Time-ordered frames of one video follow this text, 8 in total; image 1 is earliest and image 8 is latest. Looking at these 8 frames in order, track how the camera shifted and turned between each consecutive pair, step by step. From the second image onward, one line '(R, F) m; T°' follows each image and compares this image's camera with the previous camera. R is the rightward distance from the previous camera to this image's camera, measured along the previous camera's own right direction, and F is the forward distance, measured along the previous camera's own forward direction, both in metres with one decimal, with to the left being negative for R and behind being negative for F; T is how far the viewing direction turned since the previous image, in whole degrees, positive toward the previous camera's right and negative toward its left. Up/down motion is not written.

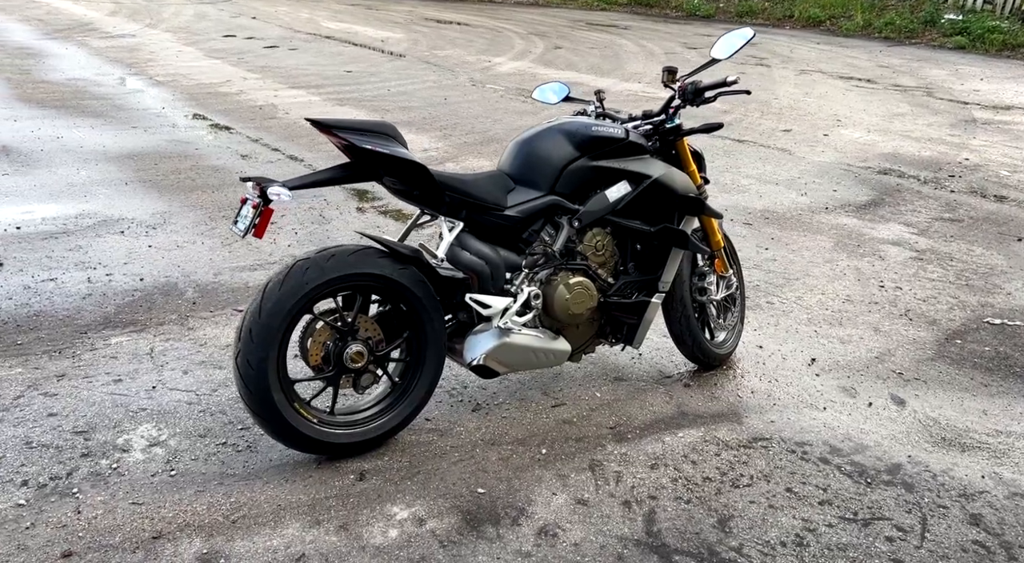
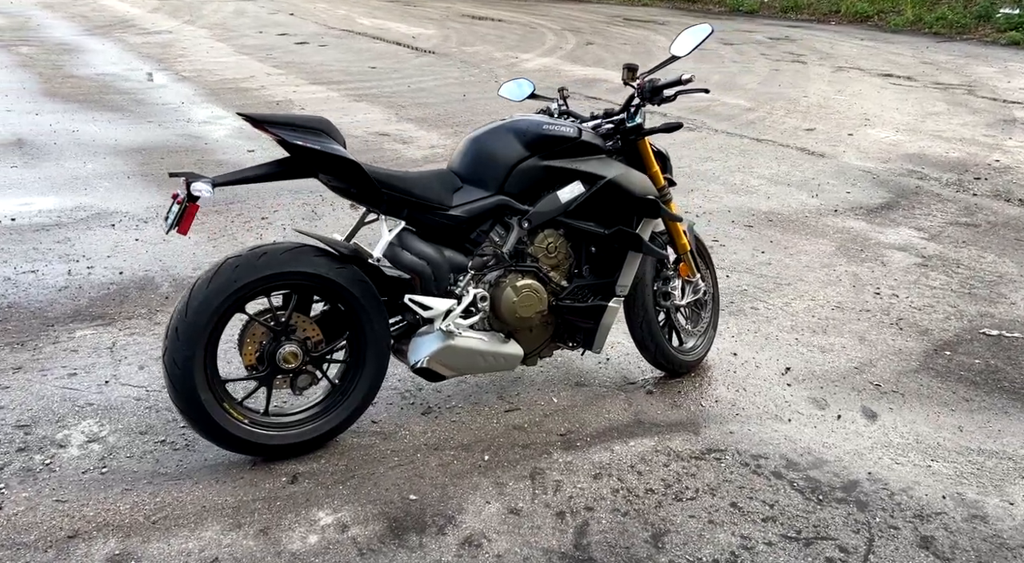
(+0.6, +0.2) m; -4°
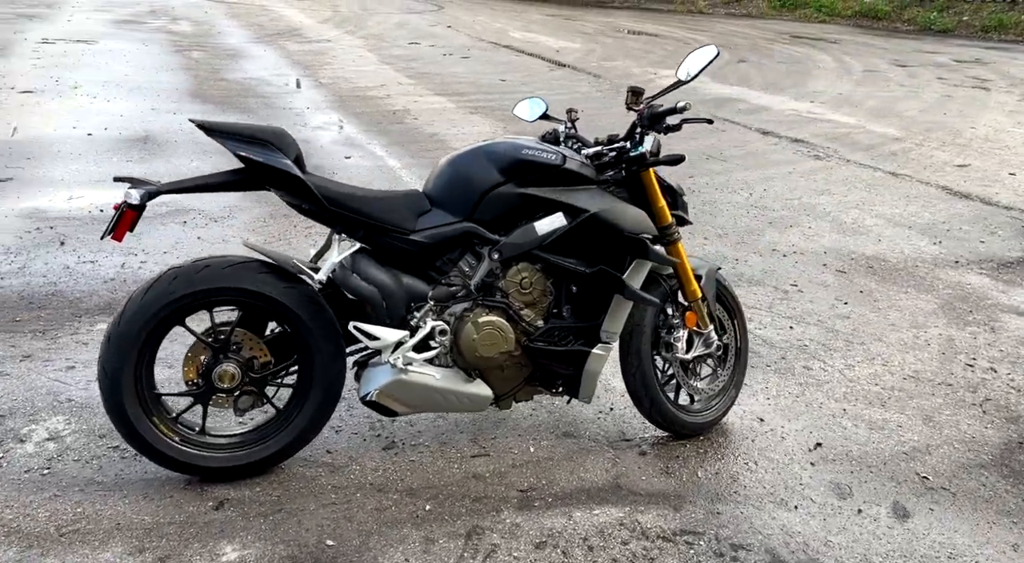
(+1.1, +0.6) m; -13°
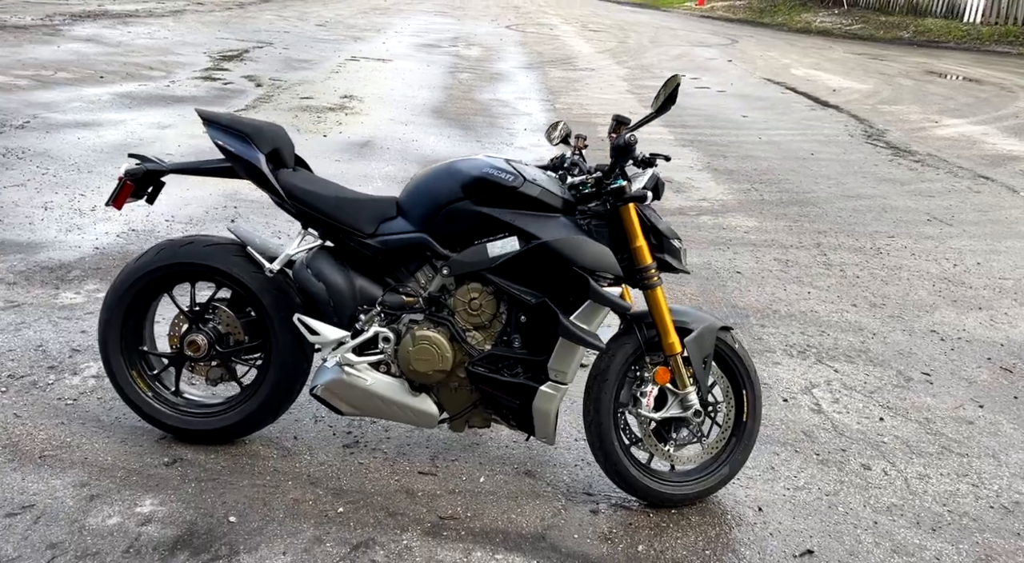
(+2.0, +0.6) m; -24°
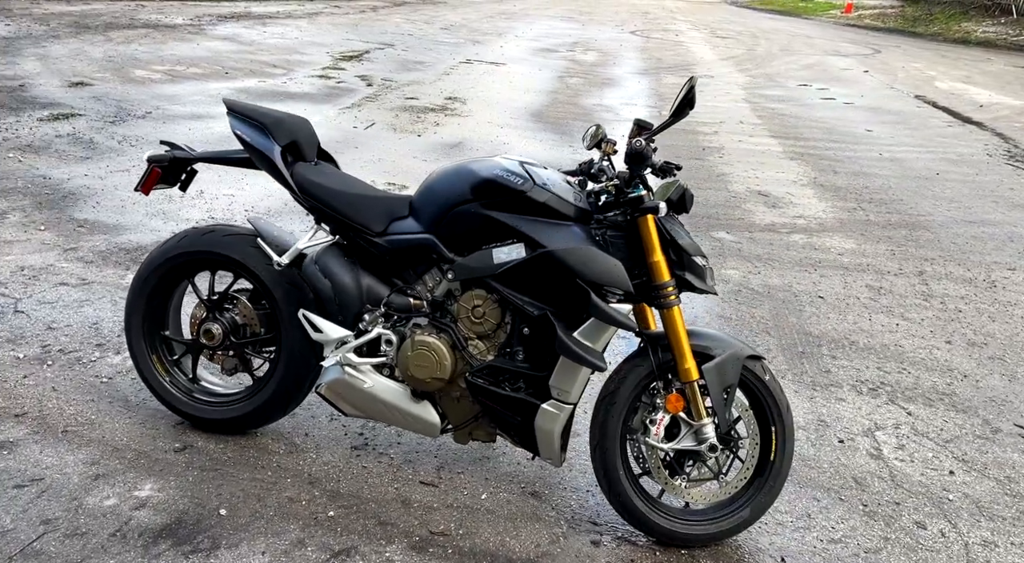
(+0.7, +0.3) m; -10°
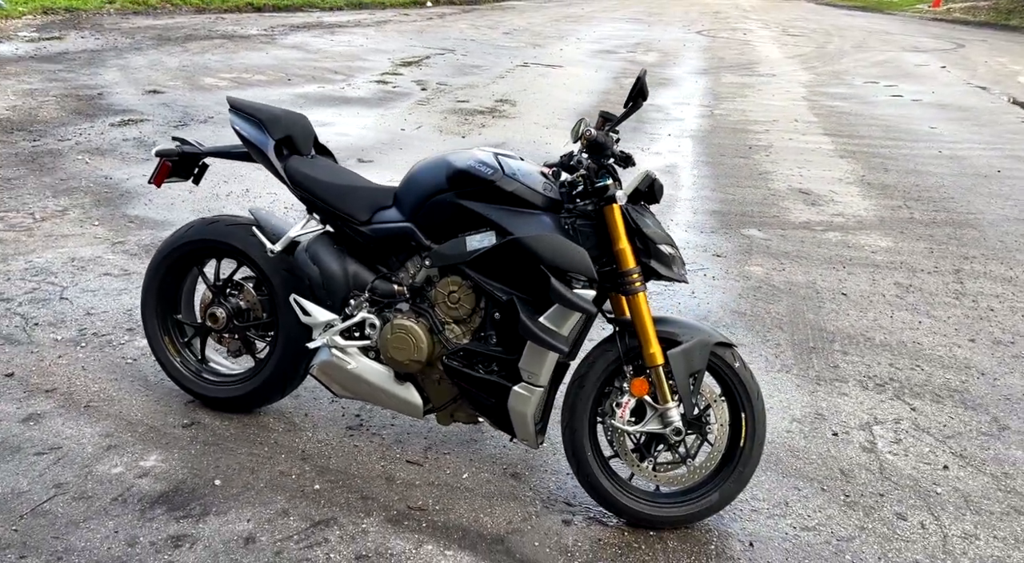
(+0.6, -0.1) m; -7°
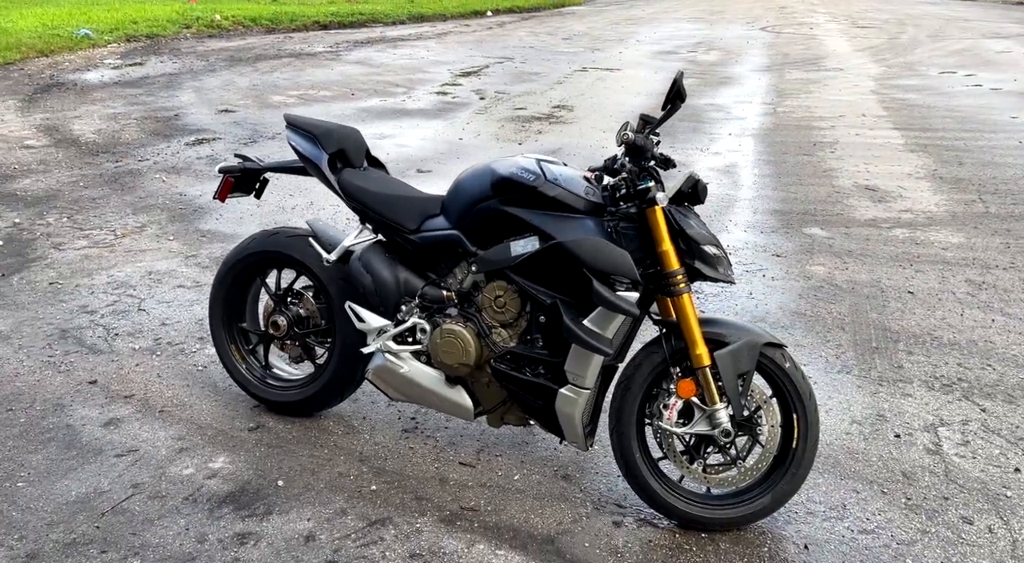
(+0.2, -0.1) m; -5°
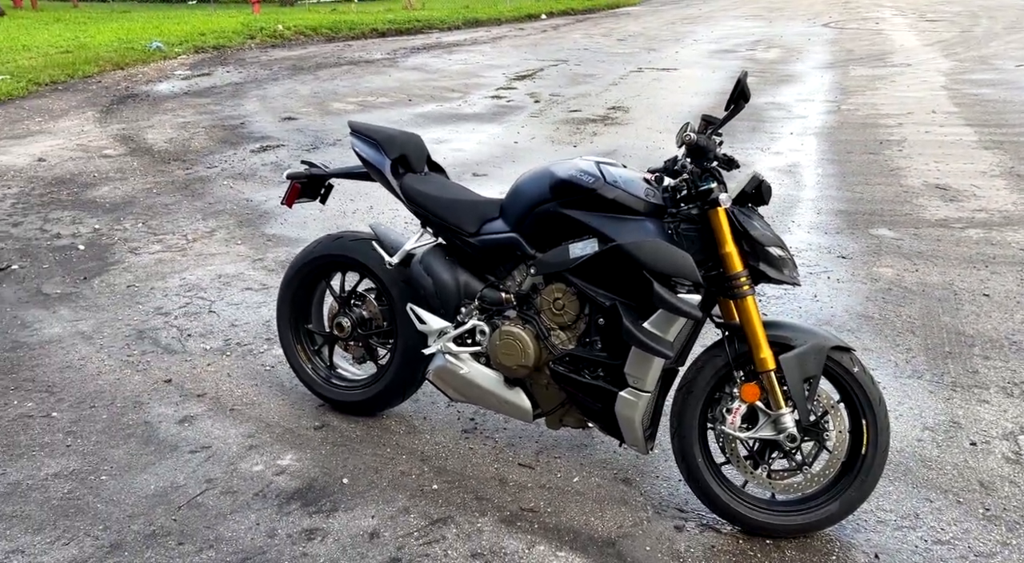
(+0.1, 0.0) m; -4°
